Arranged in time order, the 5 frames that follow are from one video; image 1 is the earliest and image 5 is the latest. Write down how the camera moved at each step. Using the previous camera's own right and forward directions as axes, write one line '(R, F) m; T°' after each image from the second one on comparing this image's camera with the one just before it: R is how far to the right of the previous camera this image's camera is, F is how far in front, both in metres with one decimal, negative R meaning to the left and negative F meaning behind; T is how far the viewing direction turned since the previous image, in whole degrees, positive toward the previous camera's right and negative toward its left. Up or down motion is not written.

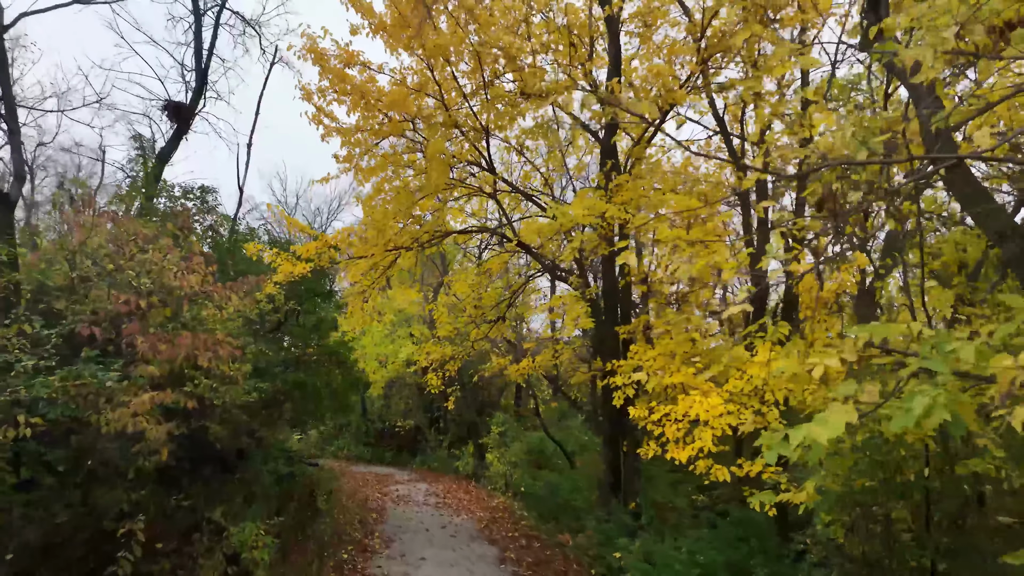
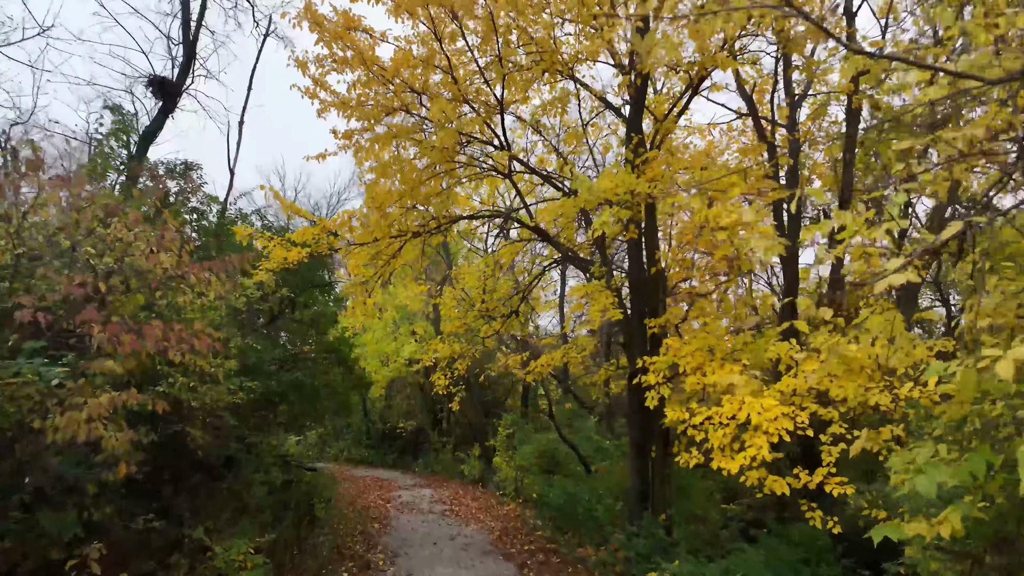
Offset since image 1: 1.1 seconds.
(-0.2, +0.7) m; 0°
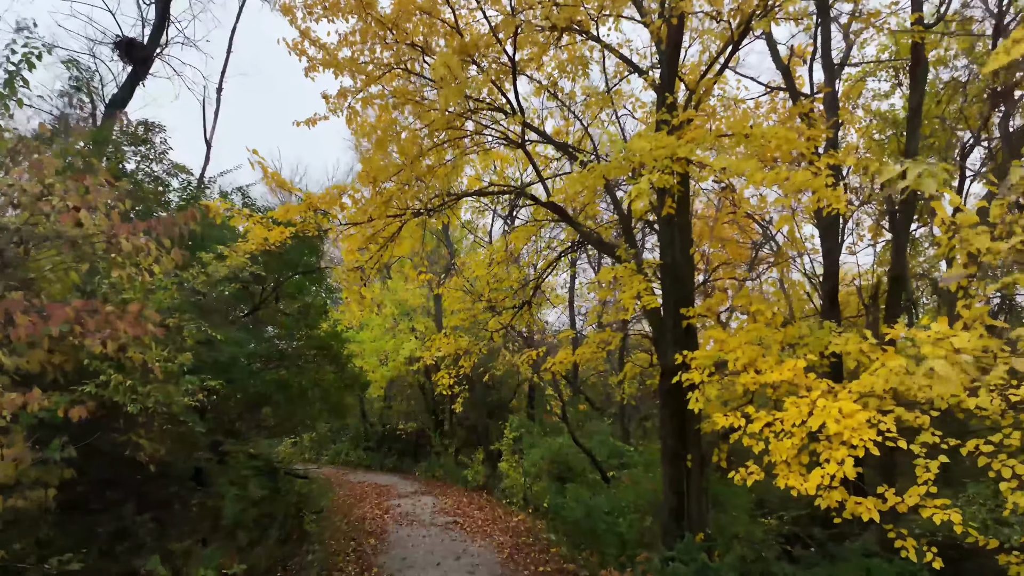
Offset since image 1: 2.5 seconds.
(-0.1, +1.0) m; 0°
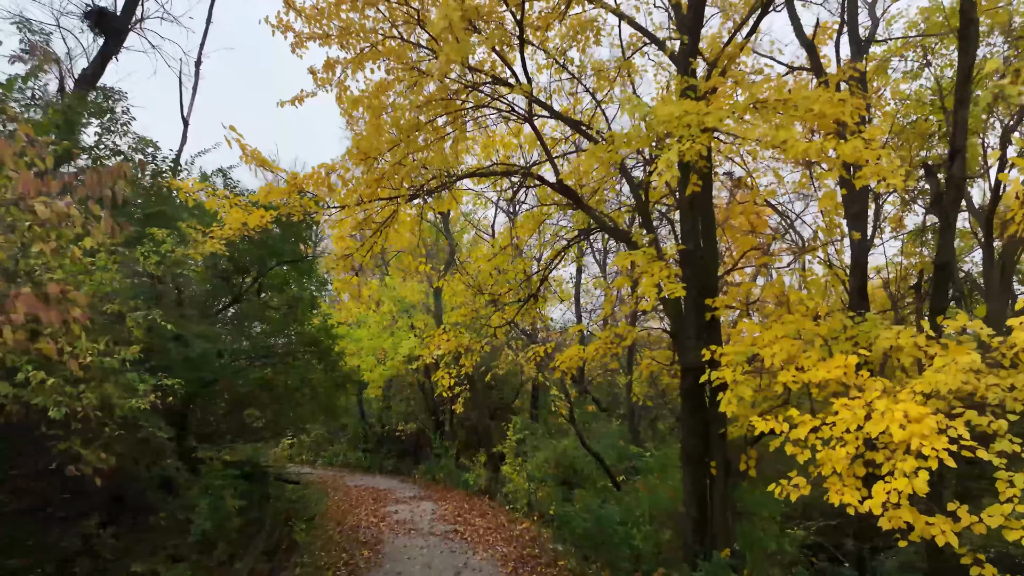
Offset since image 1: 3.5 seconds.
(0.0, +0.6) m; 0°
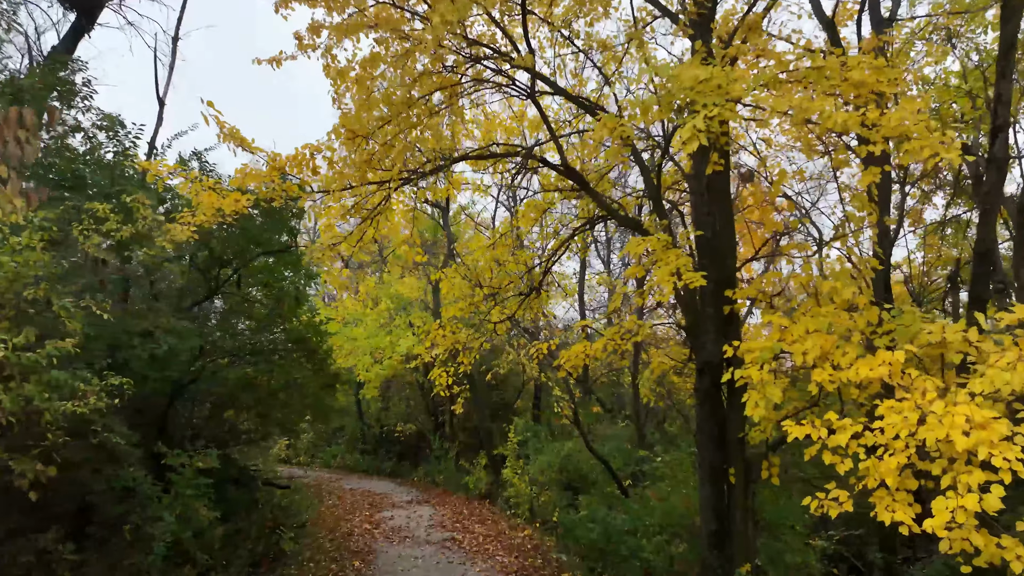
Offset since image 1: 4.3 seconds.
(0.0, +0.5) m; 0°
